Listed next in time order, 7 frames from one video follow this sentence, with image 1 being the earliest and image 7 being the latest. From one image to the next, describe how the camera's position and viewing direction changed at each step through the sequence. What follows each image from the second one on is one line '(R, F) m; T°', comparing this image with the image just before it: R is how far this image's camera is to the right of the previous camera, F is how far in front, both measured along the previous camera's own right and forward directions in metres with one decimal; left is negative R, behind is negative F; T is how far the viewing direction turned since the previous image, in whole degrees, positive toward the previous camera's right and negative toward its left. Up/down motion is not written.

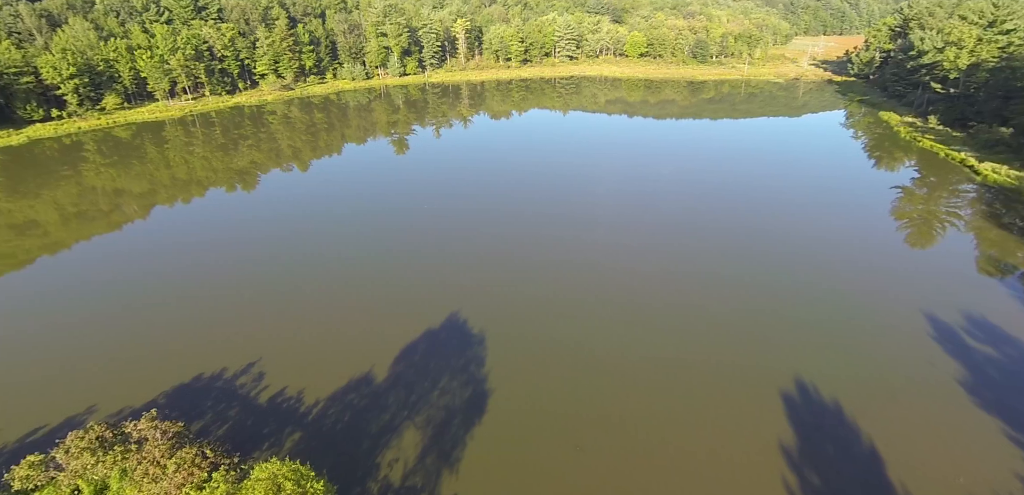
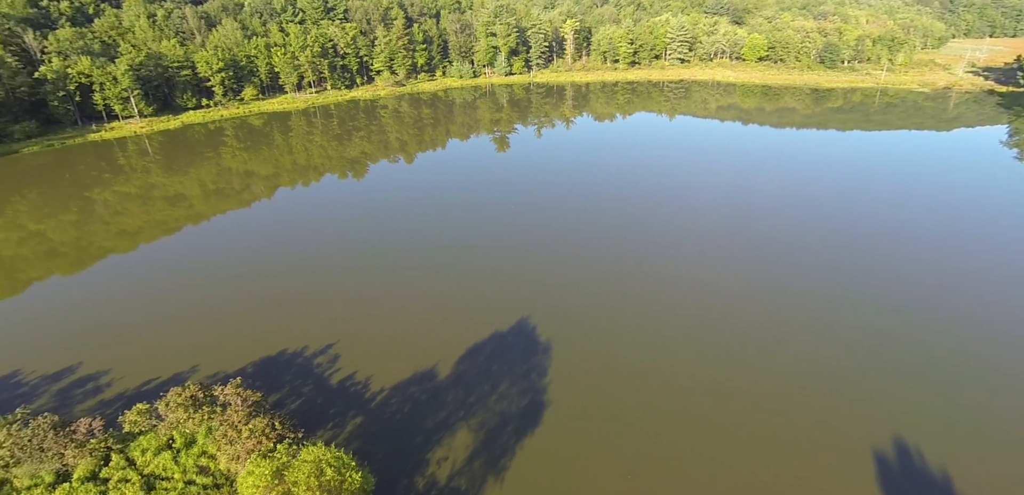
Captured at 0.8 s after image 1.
(+1.4, +0.3) m; -11°
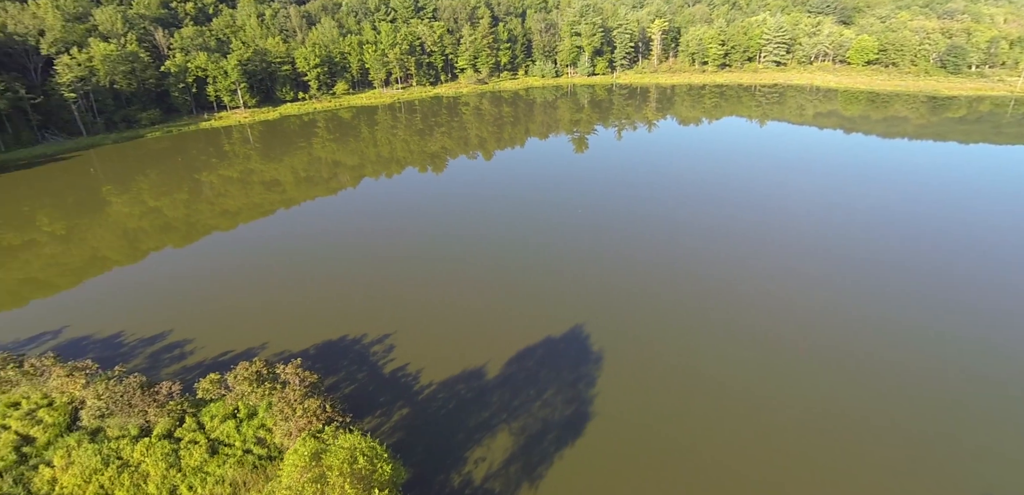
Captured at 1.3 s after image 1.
(+1.1, +0.2) m; -9°
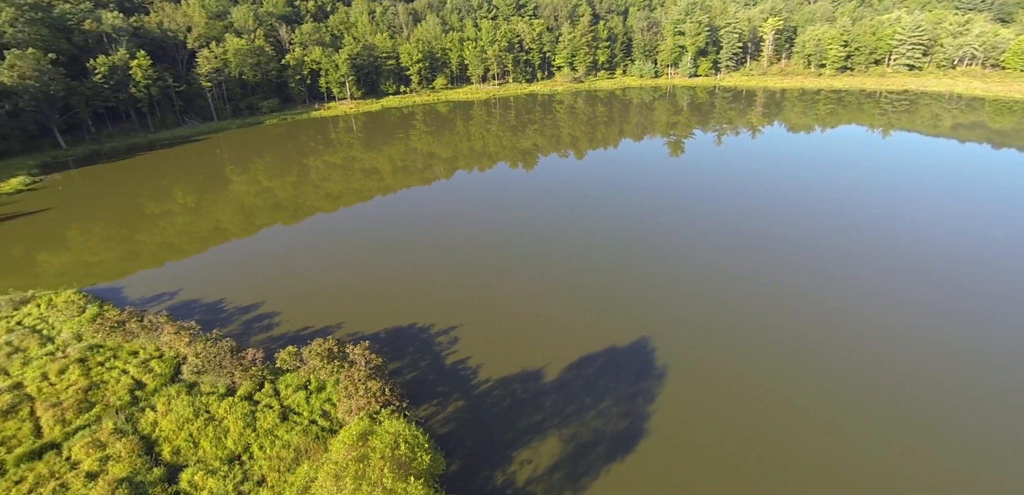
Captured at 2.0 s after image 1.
(+1.1, +0.2) m; -10°
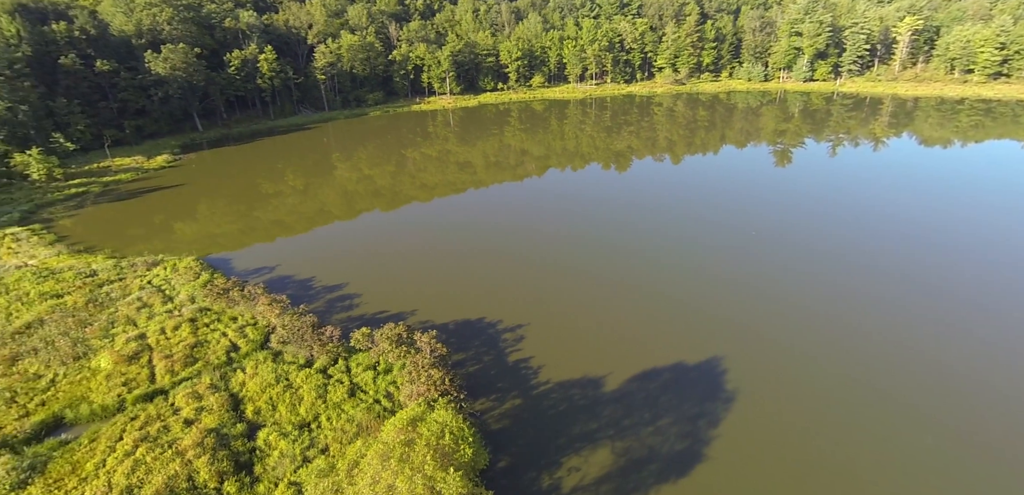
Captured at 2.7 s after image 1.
(+1.1, +0.1) m; -10°
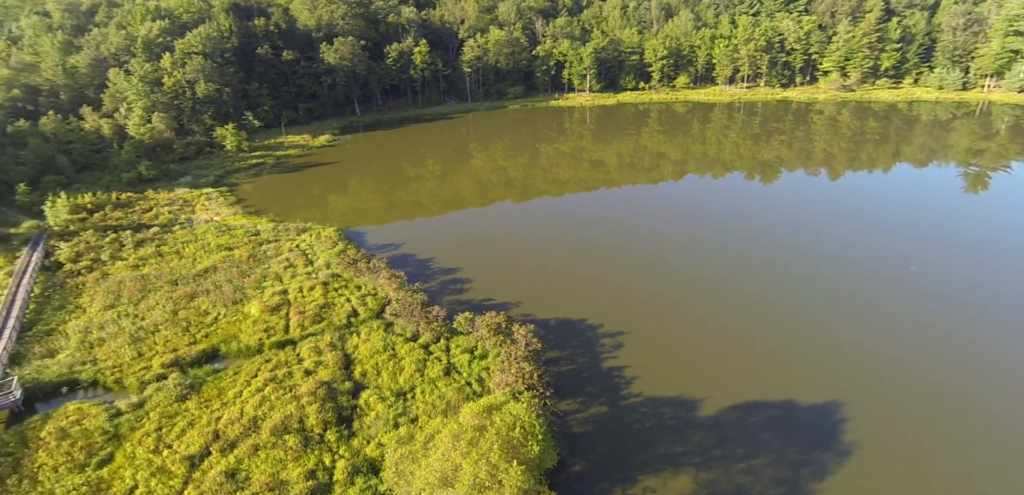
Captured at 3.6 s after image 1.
(+1.3, +0.1) m; -14°
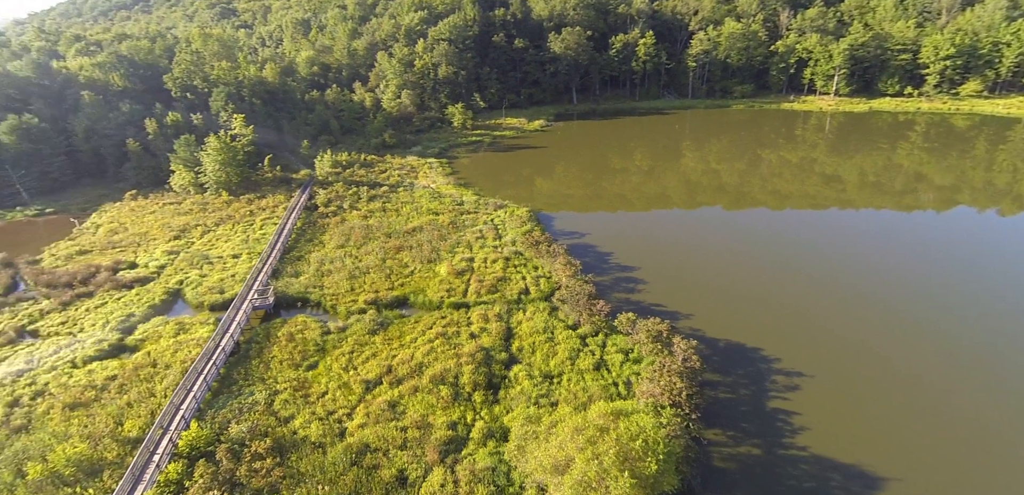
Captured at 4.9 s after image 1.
(+1.7, +0.3) m; -22°
